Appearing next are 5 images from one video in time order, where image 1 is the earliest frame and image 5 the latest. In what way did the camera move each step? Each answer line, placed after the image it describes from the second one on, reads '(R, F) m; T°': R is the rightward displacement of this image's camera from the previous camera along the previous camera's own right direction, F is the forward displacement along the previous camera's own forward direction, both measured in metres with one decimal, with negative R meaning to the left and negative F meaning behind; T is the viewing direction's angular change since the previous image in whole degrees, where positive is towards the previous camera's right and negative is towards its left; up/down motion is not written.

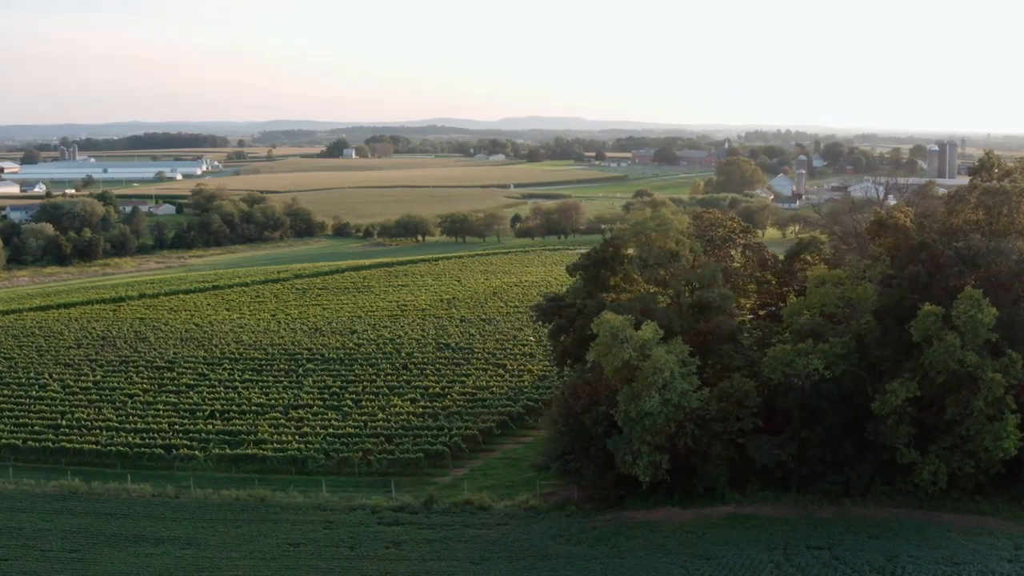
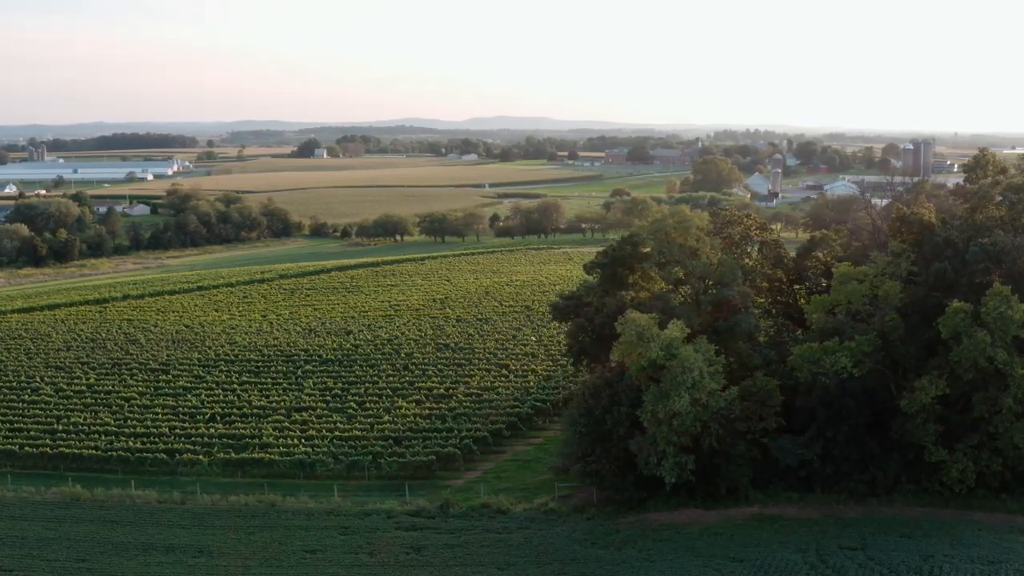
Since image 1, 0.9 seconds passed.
(-1.3, +0.6) m; +1°
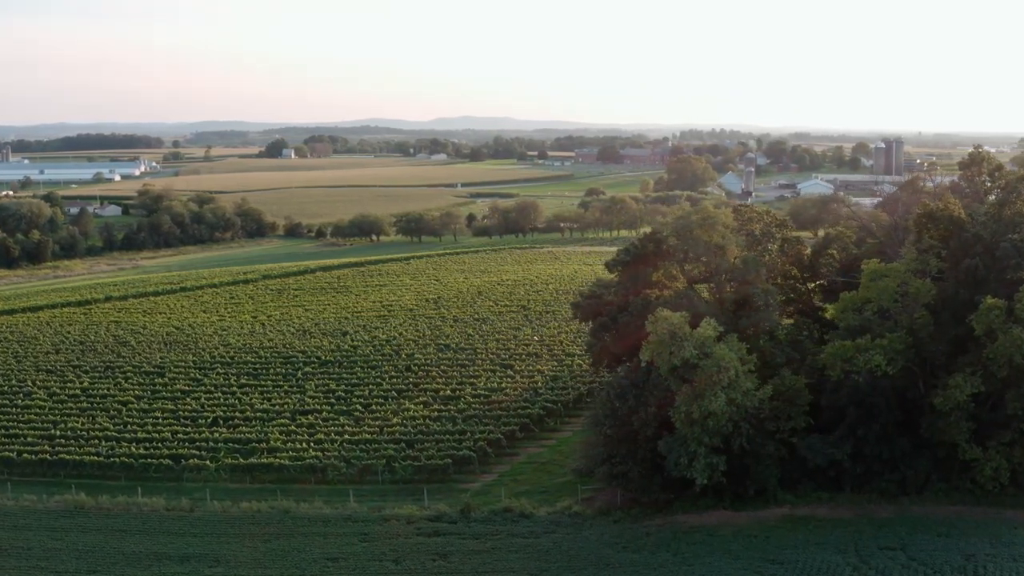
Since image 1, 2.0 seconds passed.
(-1.5, +0.7) m; +2°
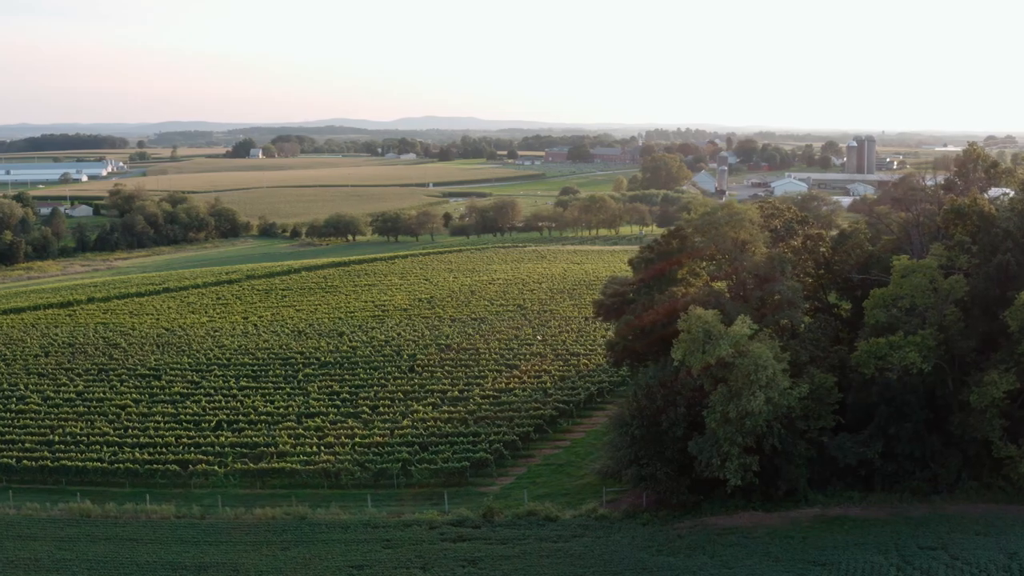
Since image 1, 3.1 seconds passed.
(-1.5, +0.7) m; +2°
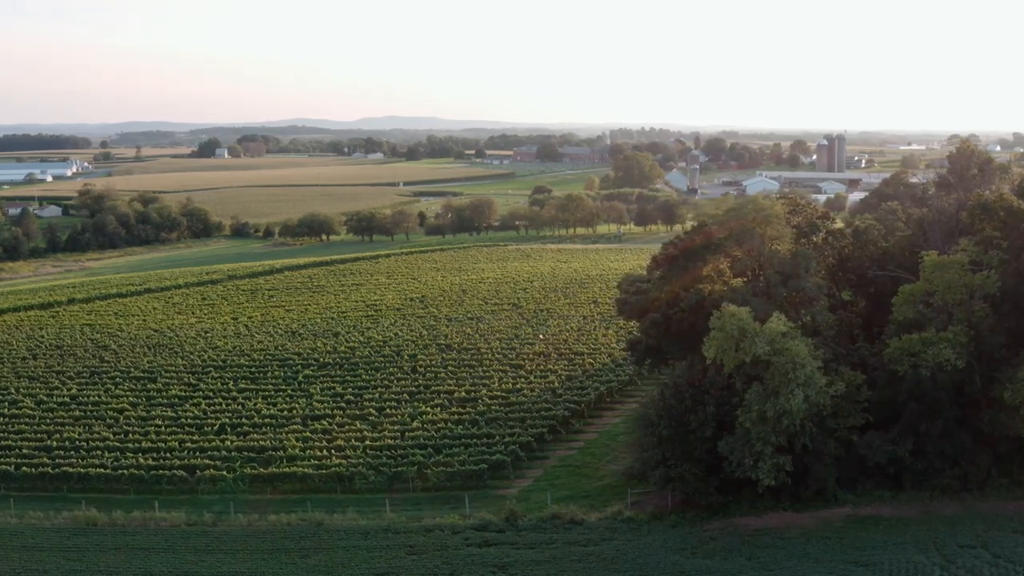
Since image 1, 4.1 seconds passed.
(-1.5, +0.6) m; +2°
